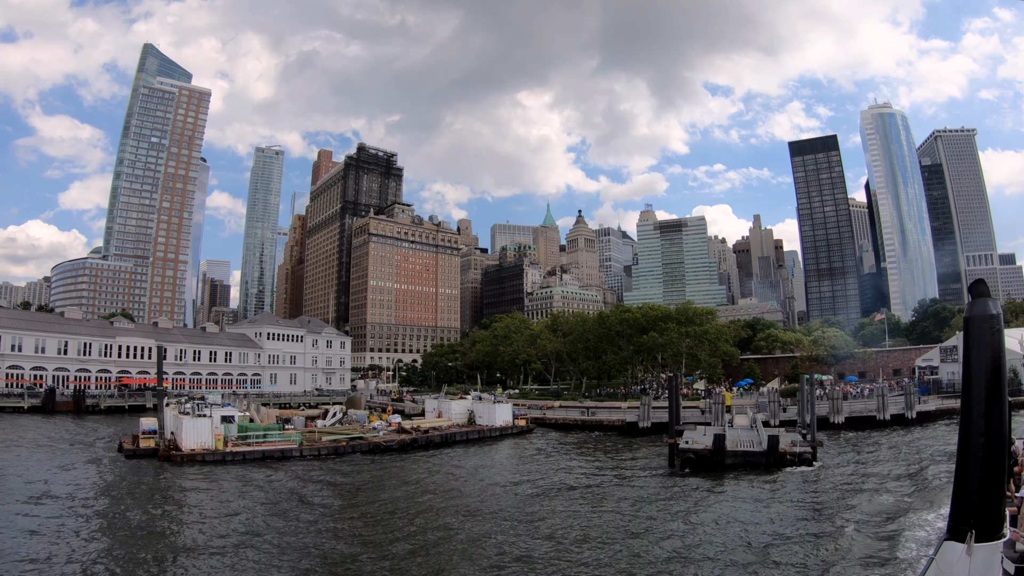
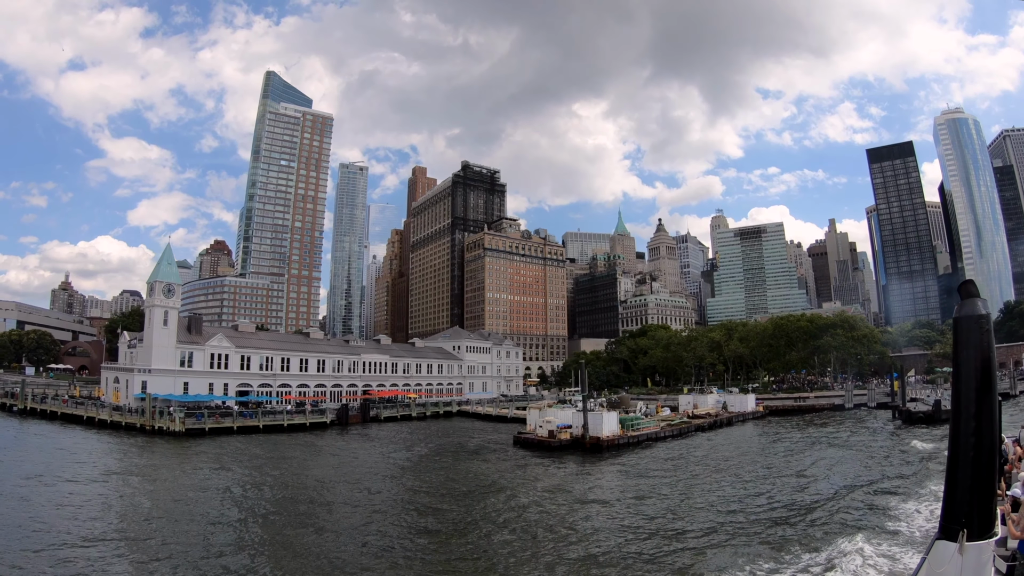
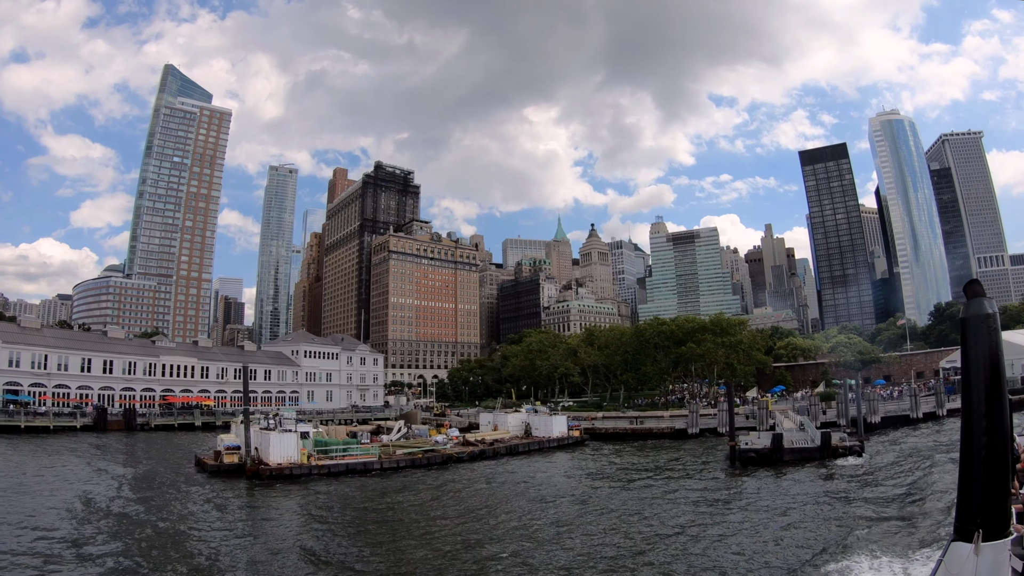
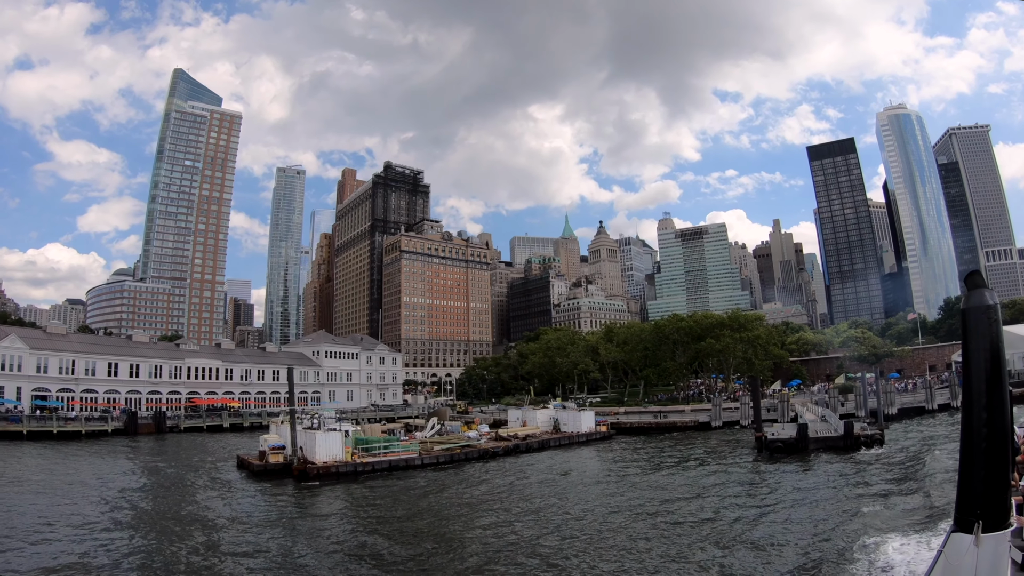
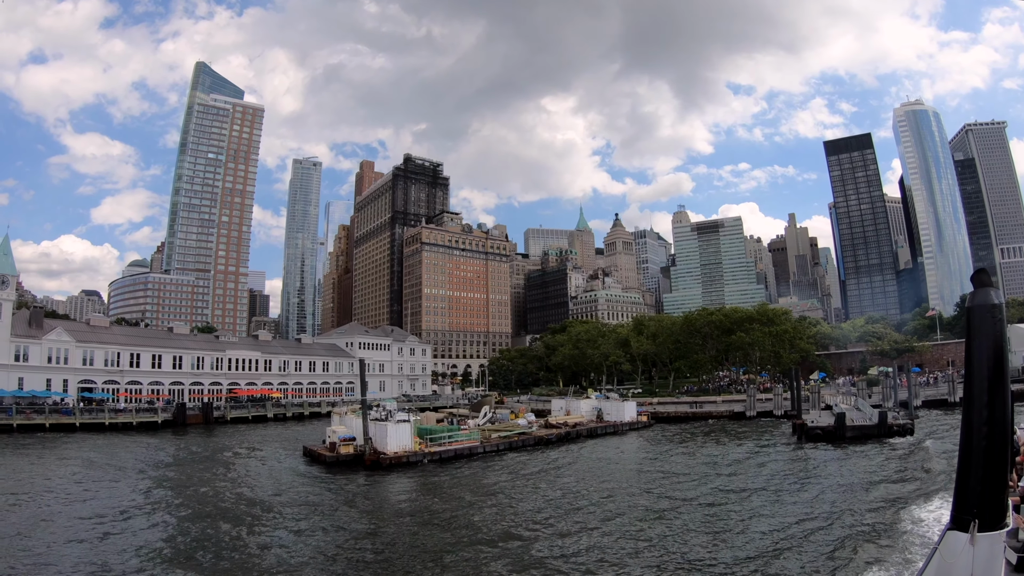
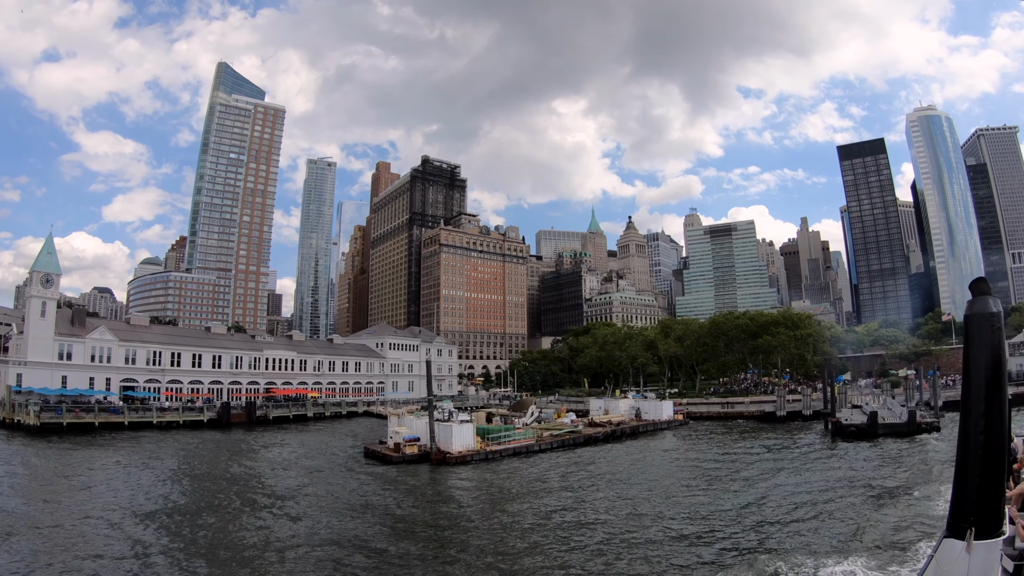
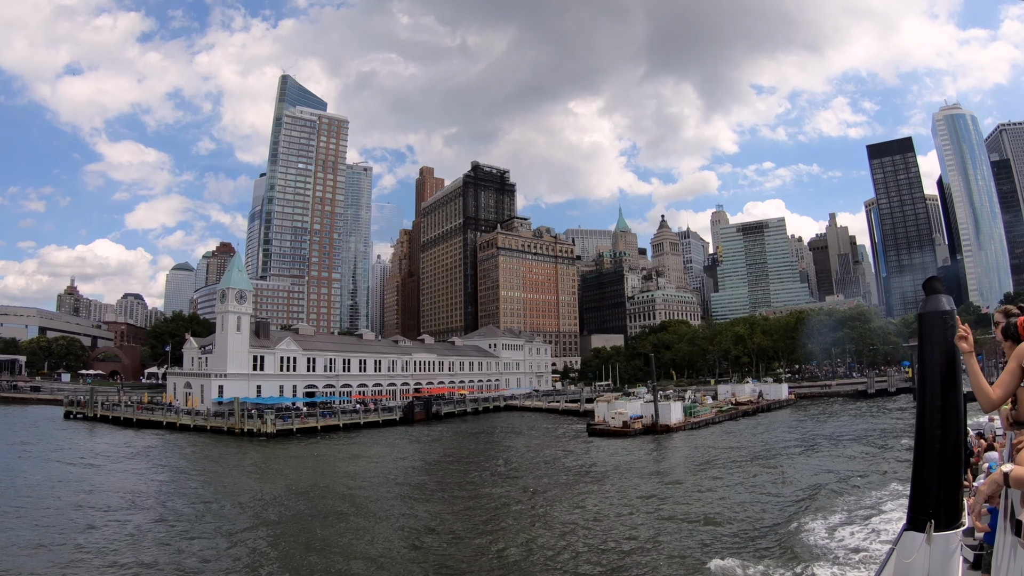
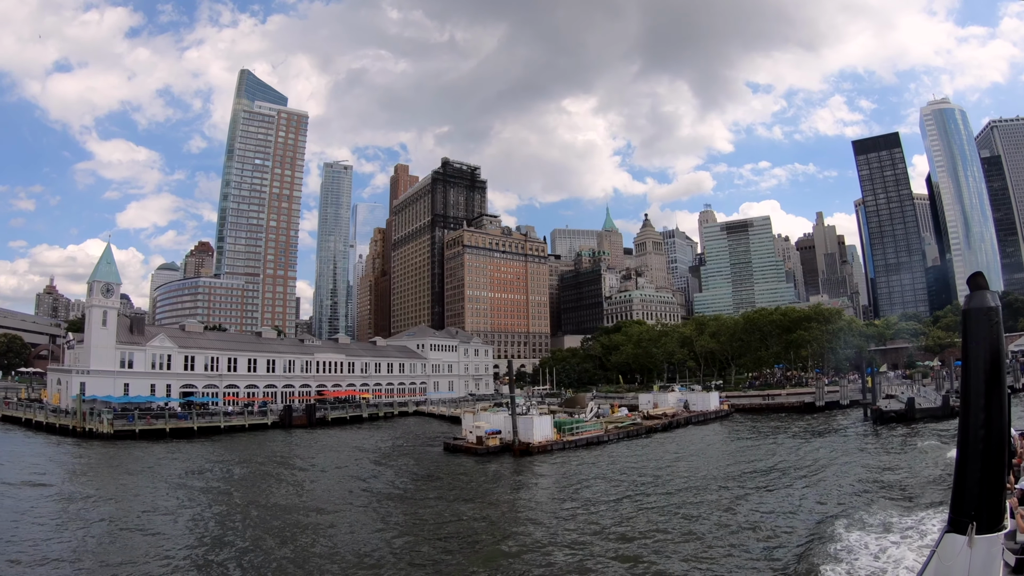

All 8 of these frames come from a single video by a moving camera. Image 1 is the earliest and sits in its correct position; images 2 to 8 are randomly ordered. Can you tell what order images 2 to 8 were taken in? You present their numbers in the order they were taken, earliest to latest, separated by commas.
3, 4, 5, 6, 8, 2, 7
